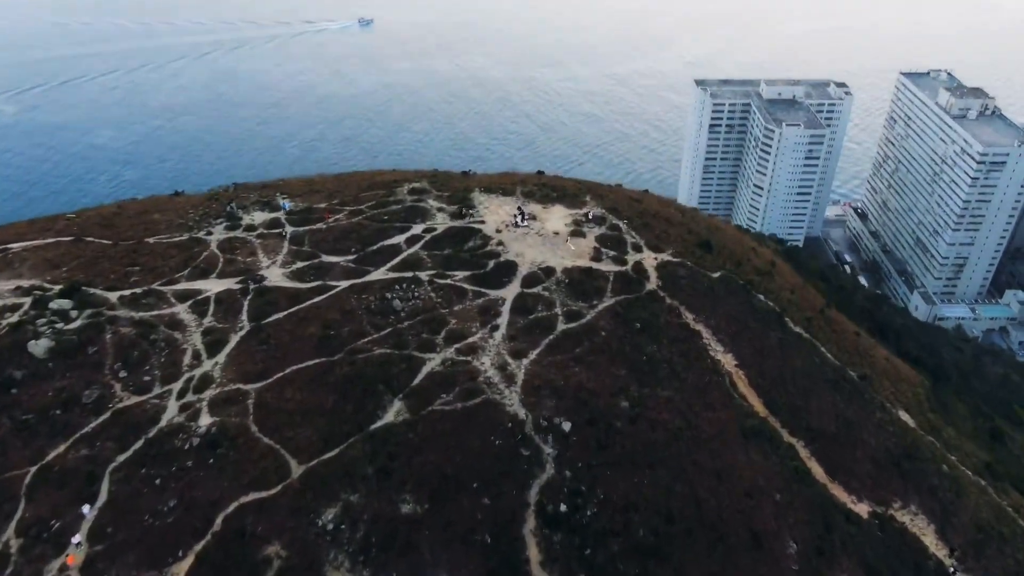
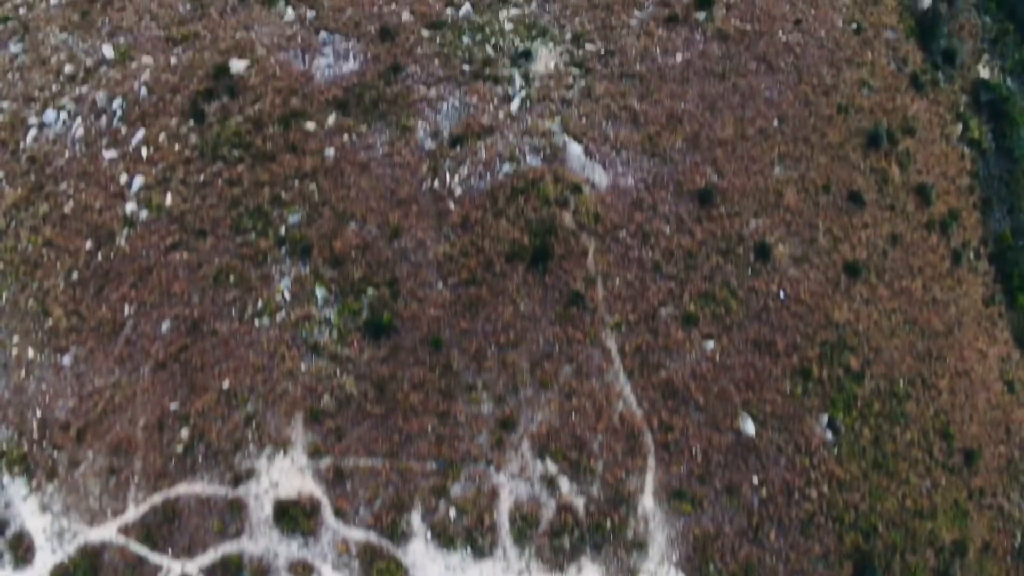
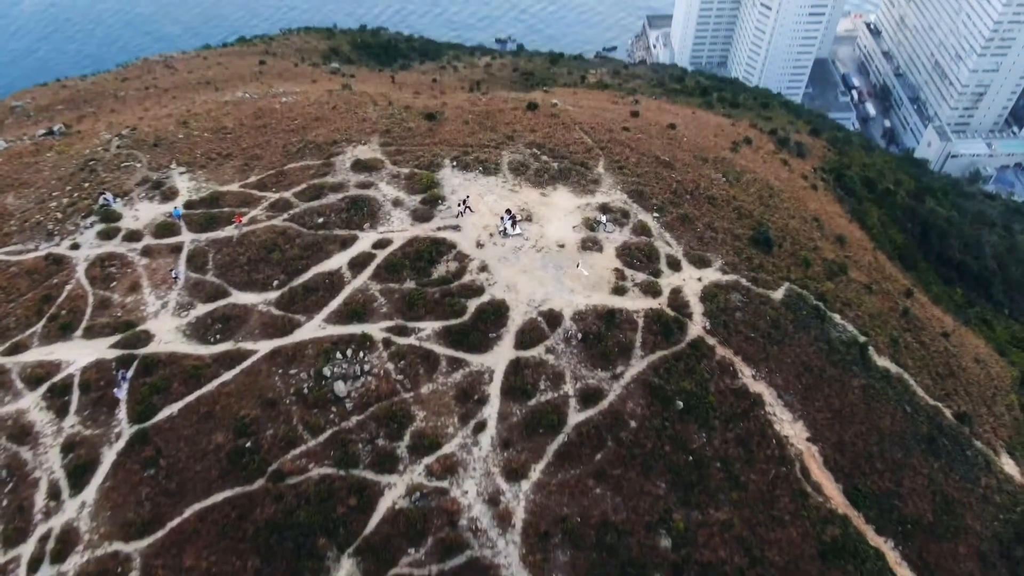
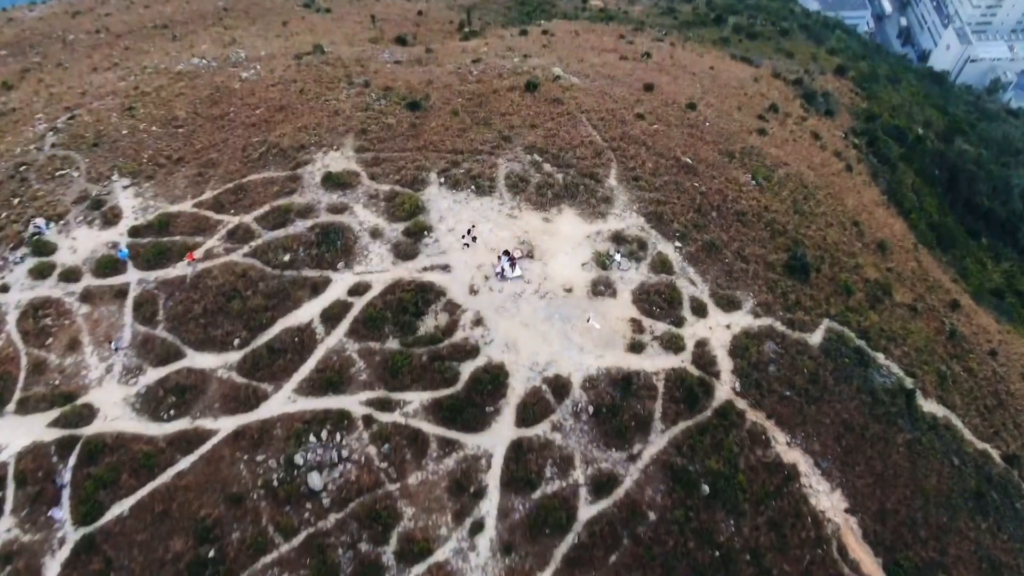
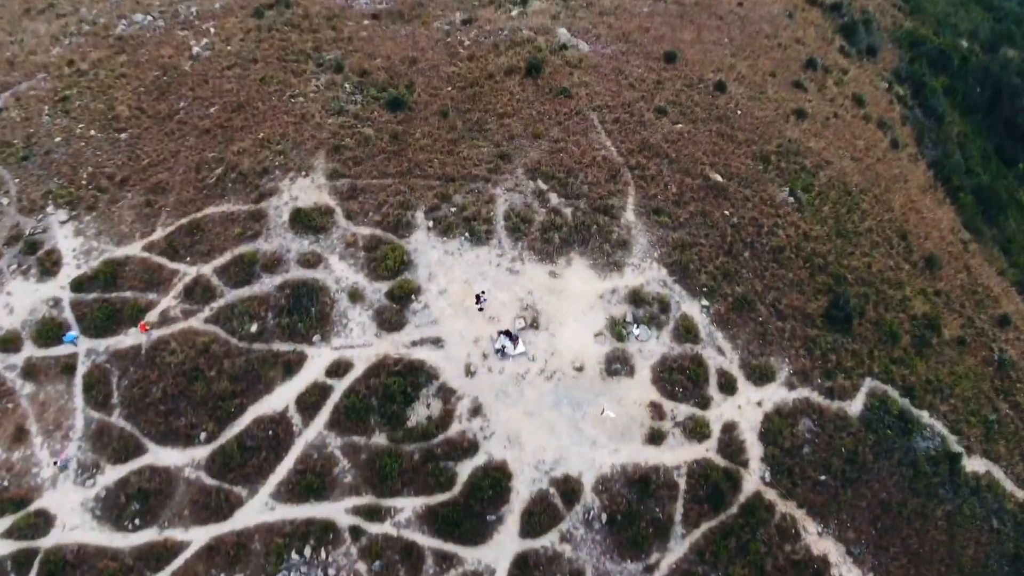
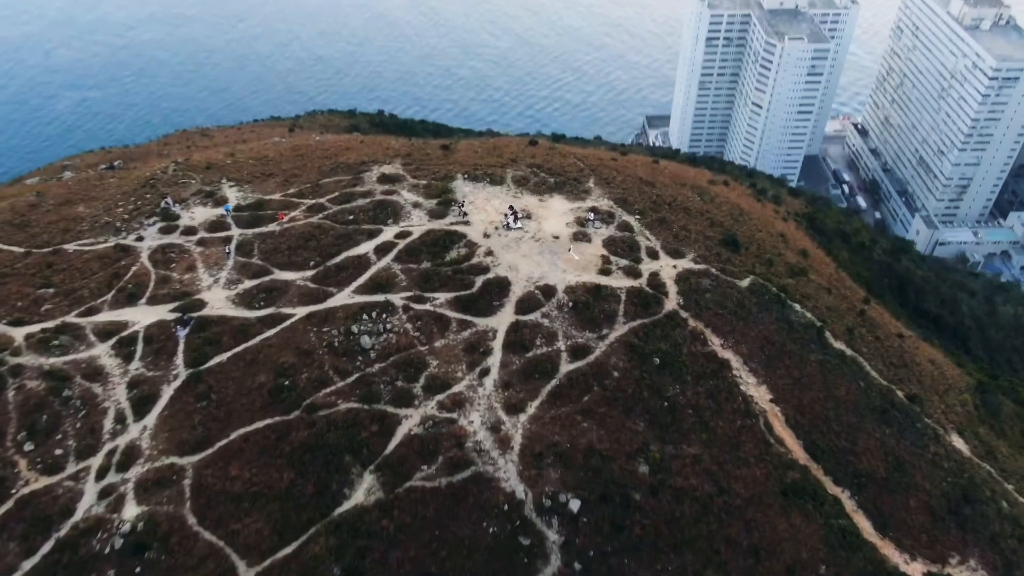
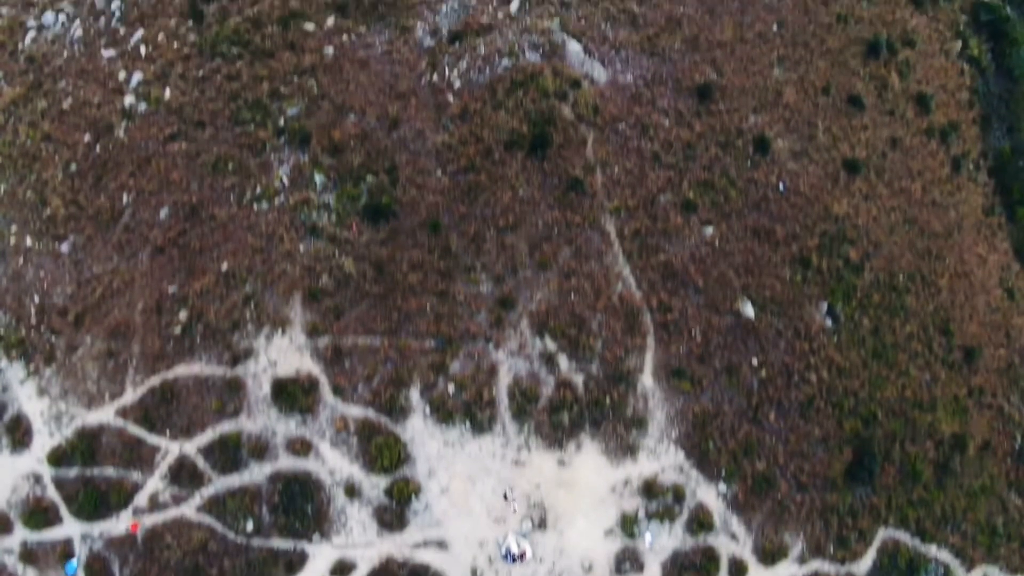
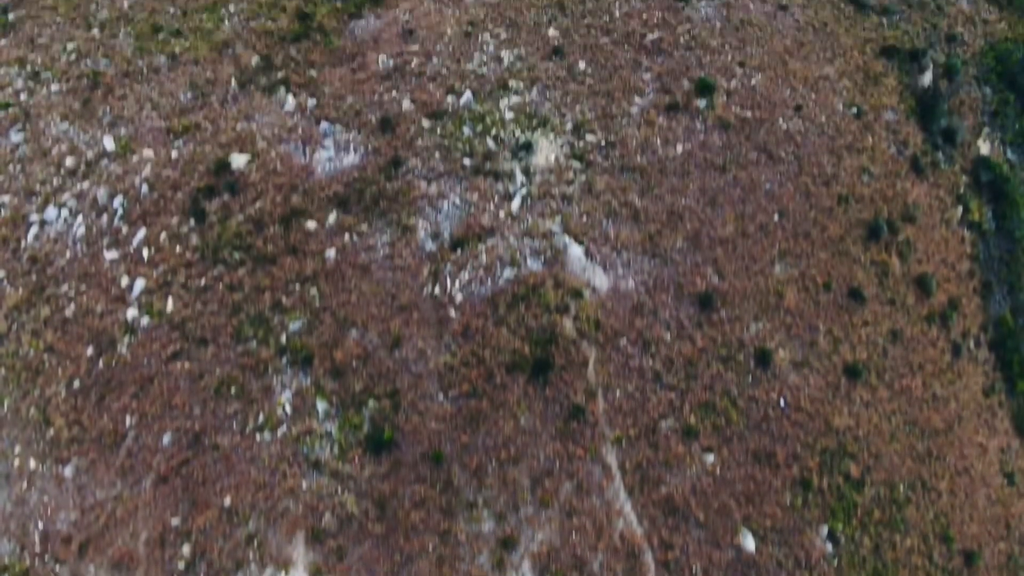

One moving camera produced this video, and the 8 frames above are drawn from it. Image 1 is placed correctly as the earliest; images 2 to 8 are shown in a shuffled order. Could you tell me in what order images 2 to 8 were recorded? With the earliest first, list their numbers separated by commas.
6, 3, 4, 5, 7, 2, 8
